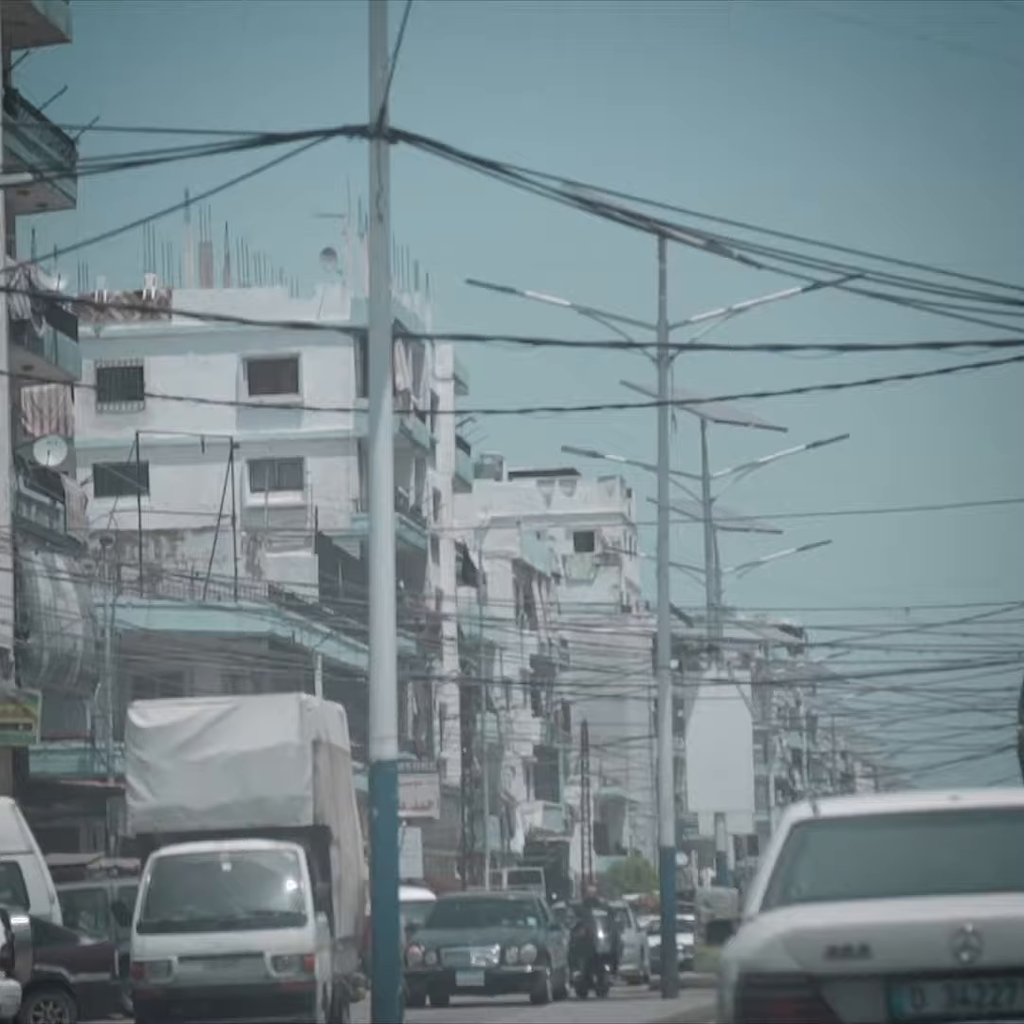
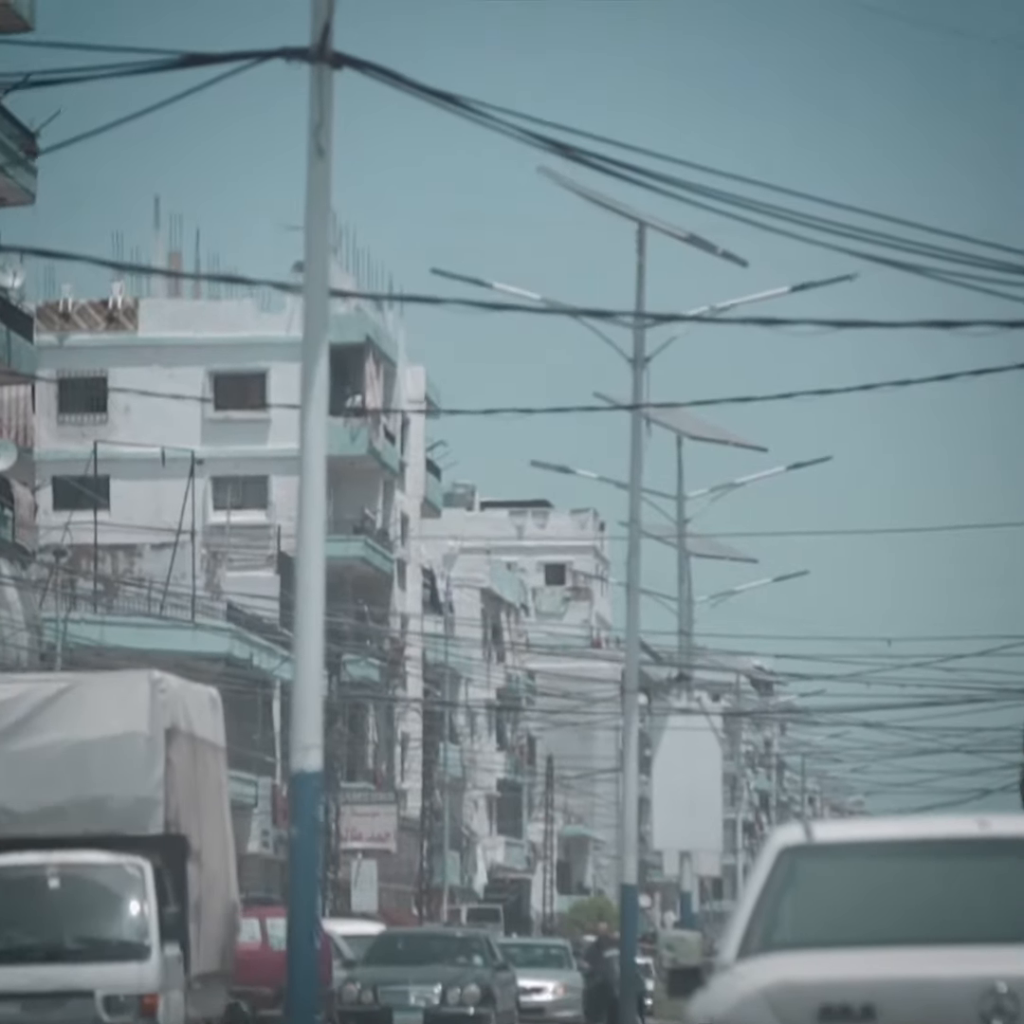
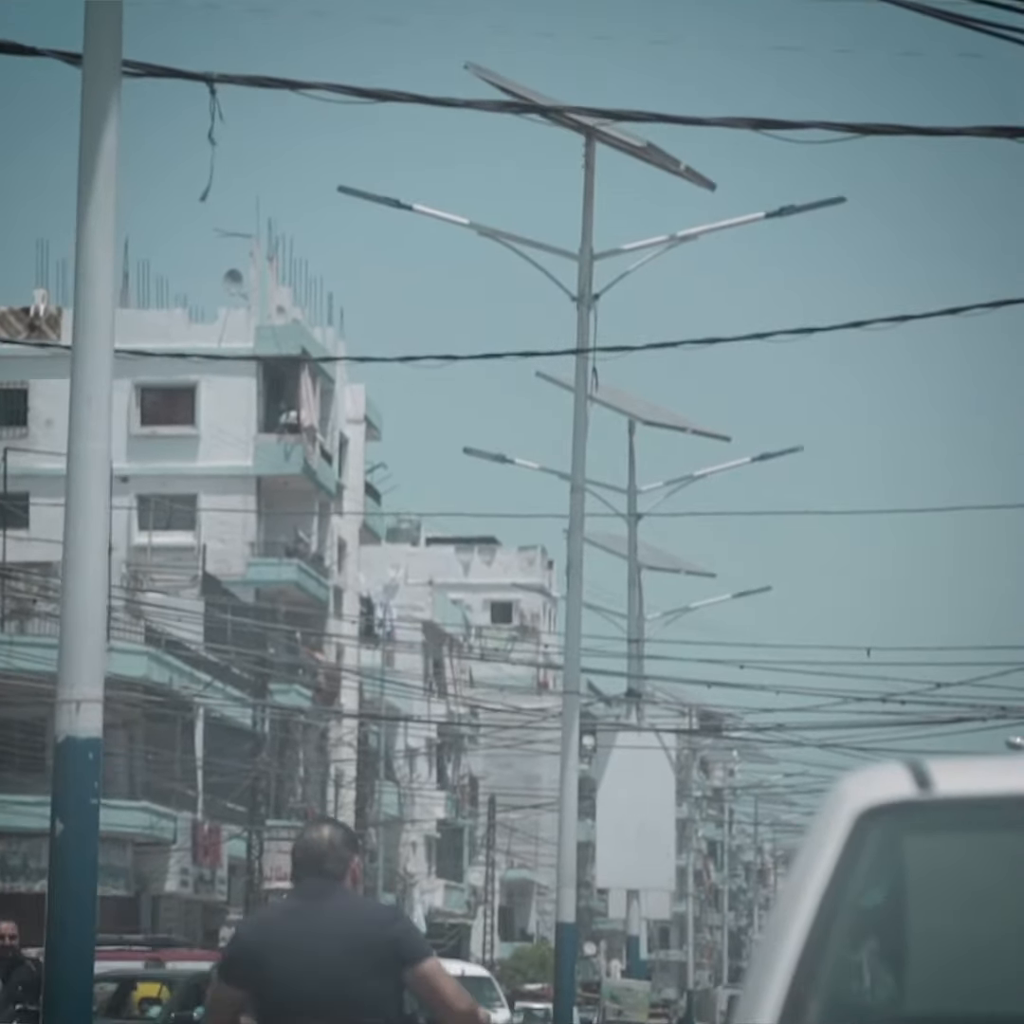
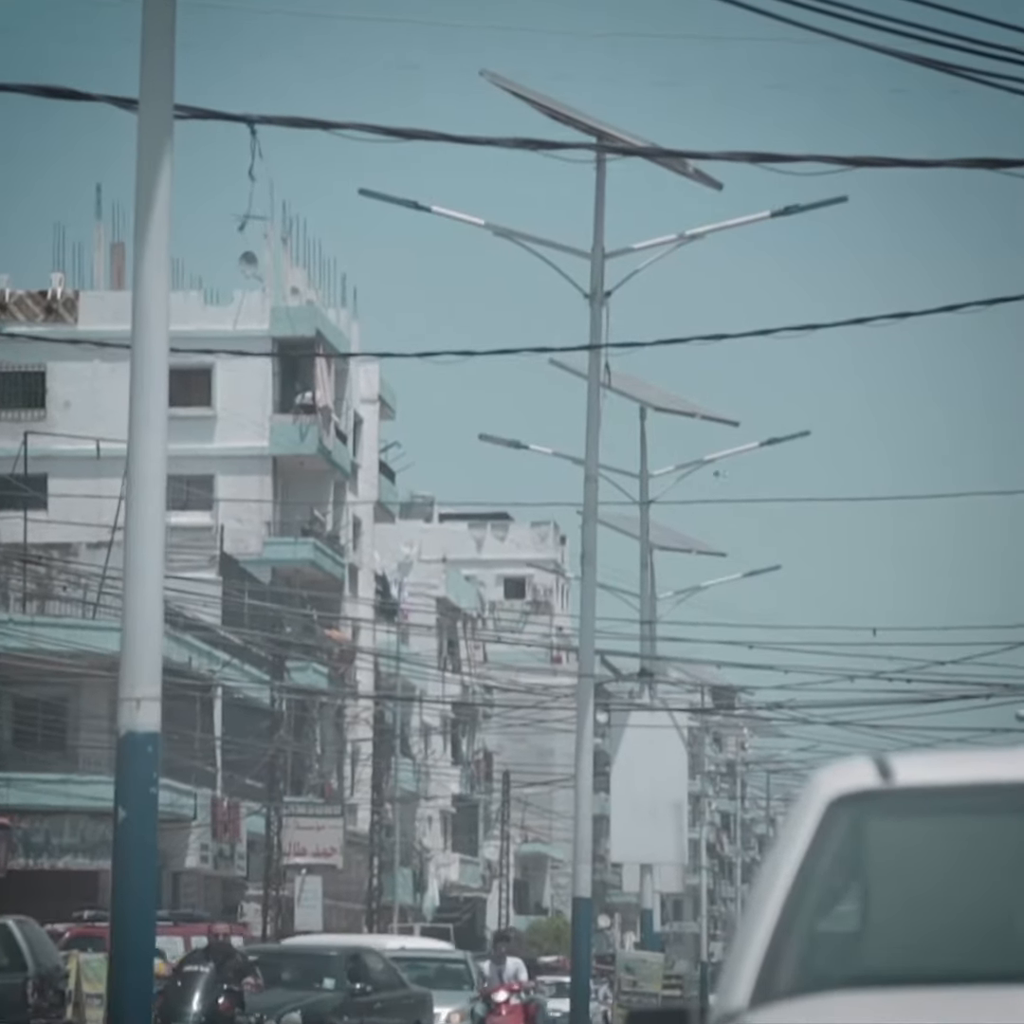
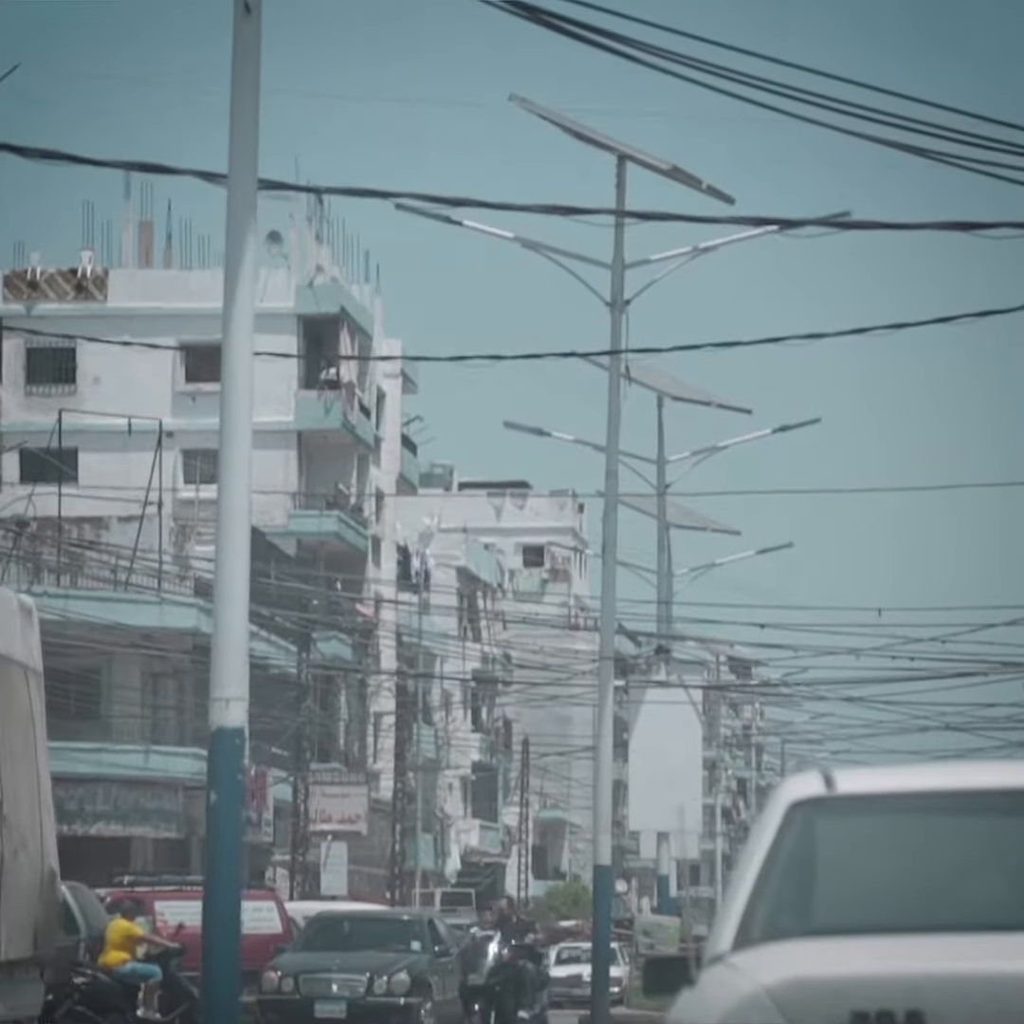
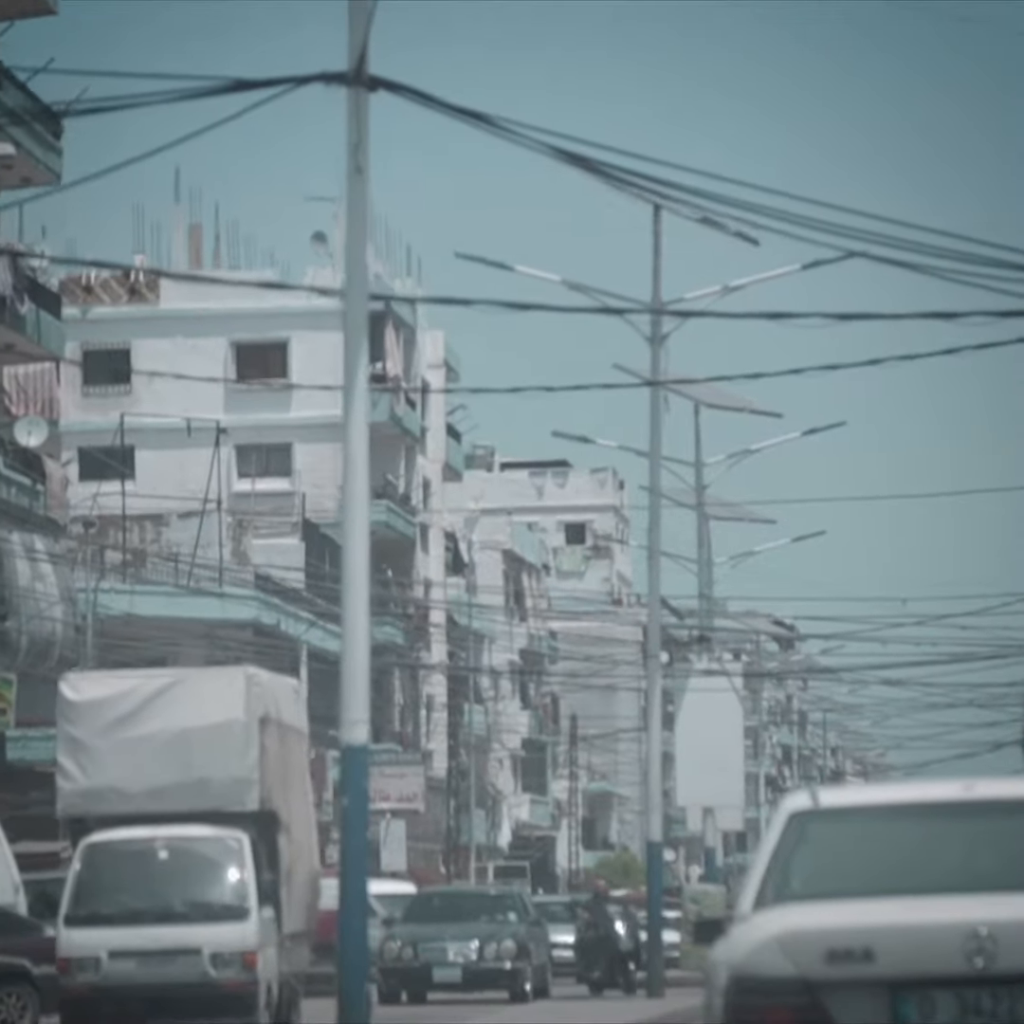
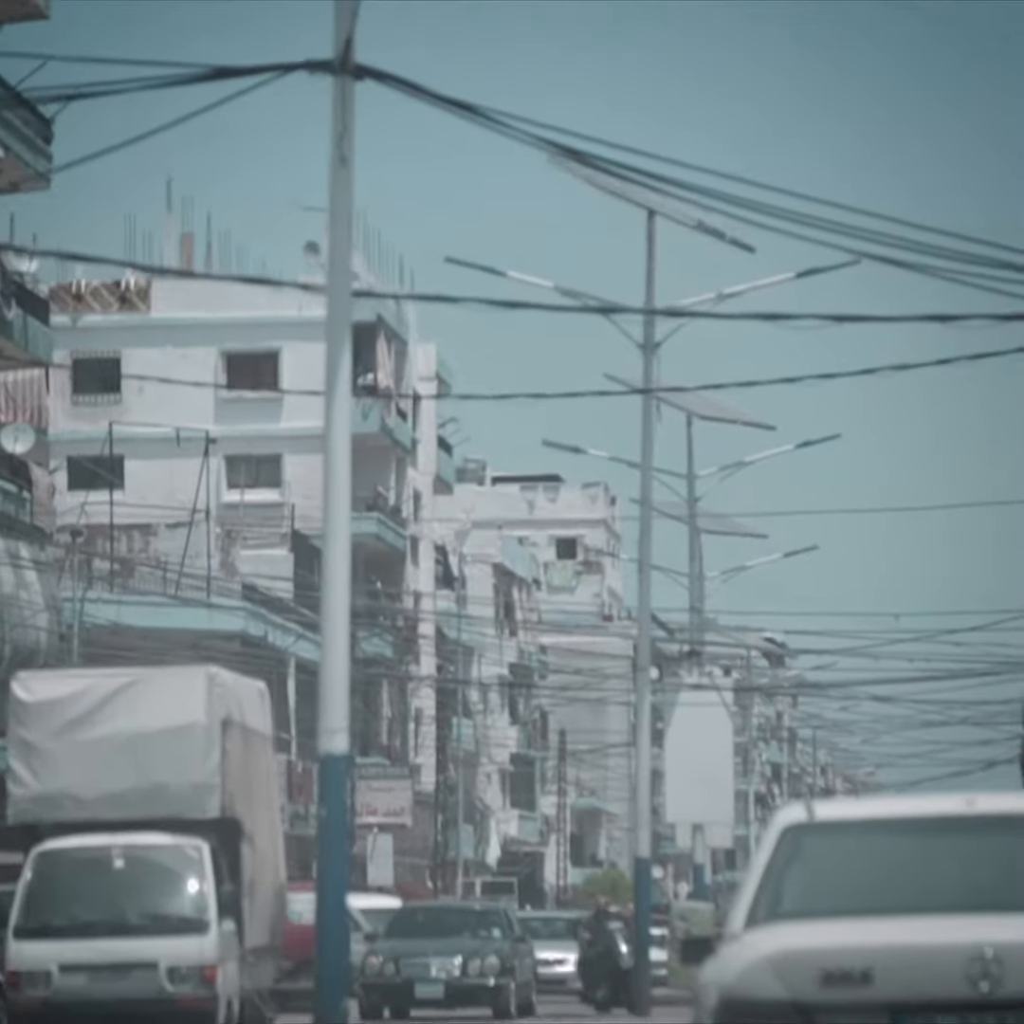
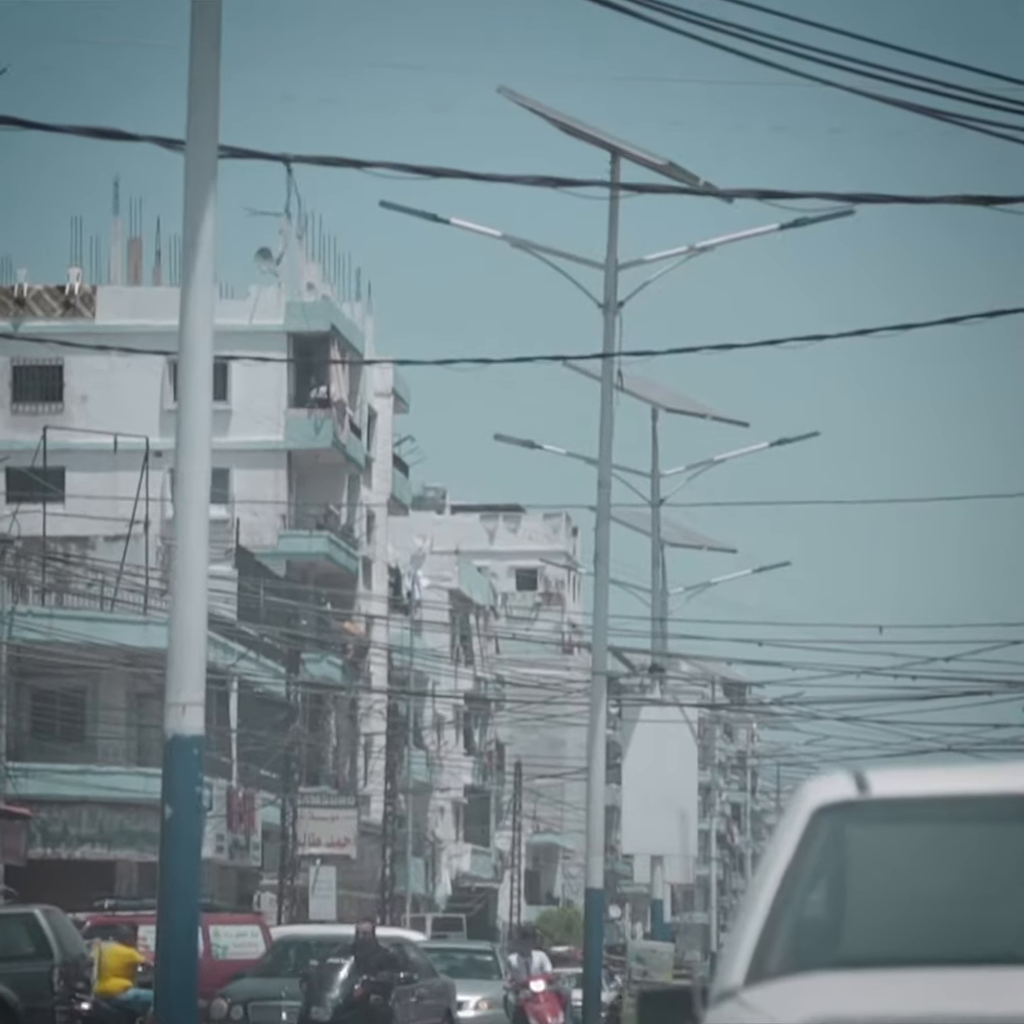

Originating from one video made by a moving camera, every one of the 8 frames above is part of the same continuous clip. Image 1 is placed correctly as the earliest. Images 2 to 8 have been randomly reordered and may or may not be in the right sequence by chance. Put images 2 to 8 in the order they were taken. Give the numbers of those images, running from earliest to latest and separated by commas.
6, 7, 2, 5, 8, 4, 3
